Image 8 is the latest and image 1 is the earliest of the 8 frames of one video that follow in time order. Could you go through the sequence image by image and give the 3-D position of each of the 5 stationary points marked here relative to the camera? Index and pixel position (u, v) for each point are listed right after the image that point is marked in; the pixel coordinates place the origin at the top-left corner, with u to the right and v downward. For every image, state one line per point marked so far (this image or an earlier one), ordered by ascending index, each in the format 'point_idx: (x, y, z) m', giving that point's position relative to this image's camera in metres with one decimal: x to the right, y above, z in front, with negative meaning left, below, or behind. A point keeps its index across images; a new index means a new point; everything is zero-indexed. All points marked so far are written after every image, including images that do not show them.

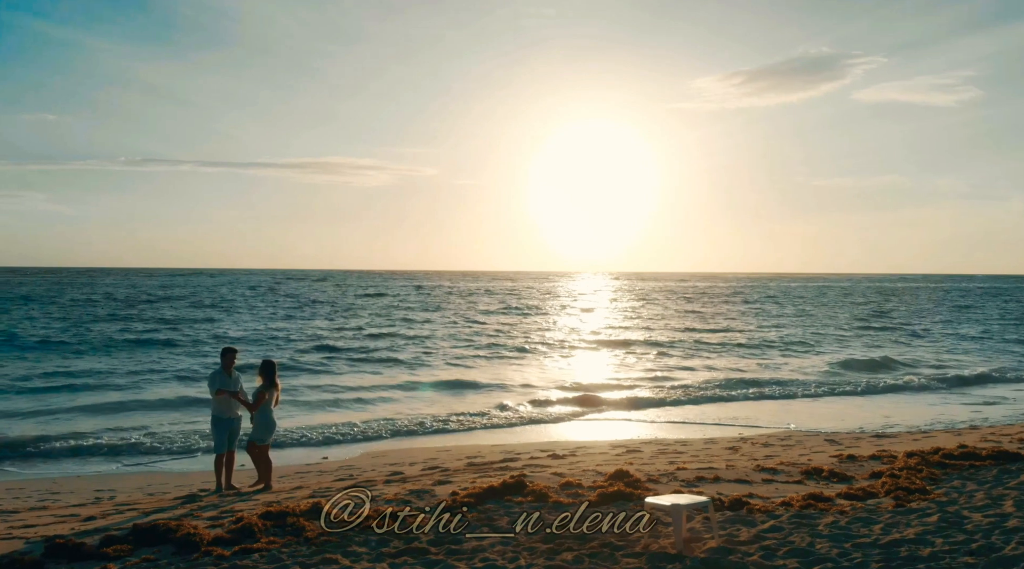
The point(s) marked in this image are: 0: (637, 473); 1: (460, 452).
0: (+1.2, -1.9, +7.4) m
1: (-0.8, -2.5, +11.0) m
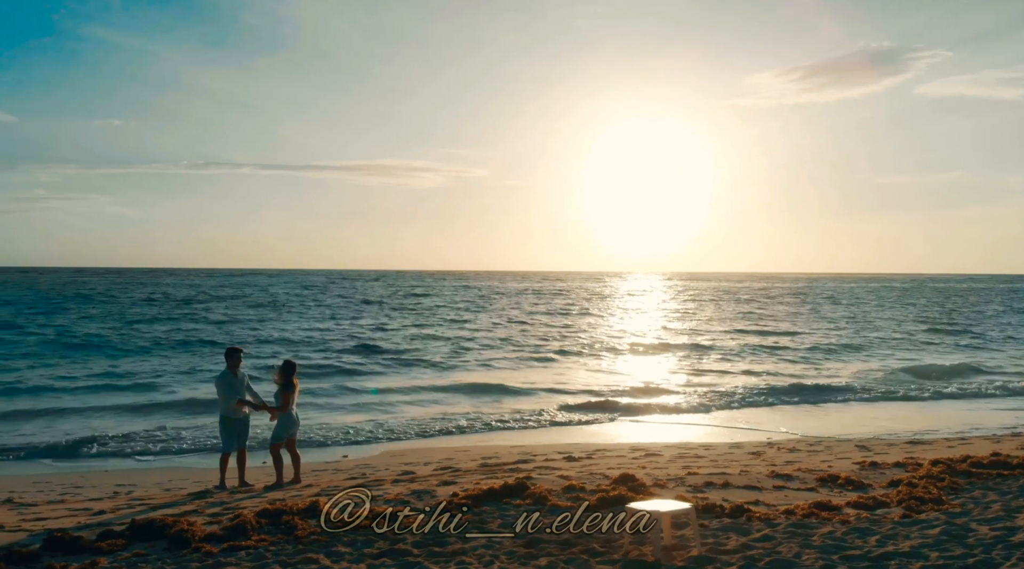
0: (+1.3, -1.9, +7.2) m
1: (-0.5, -2.5, +11.0) m
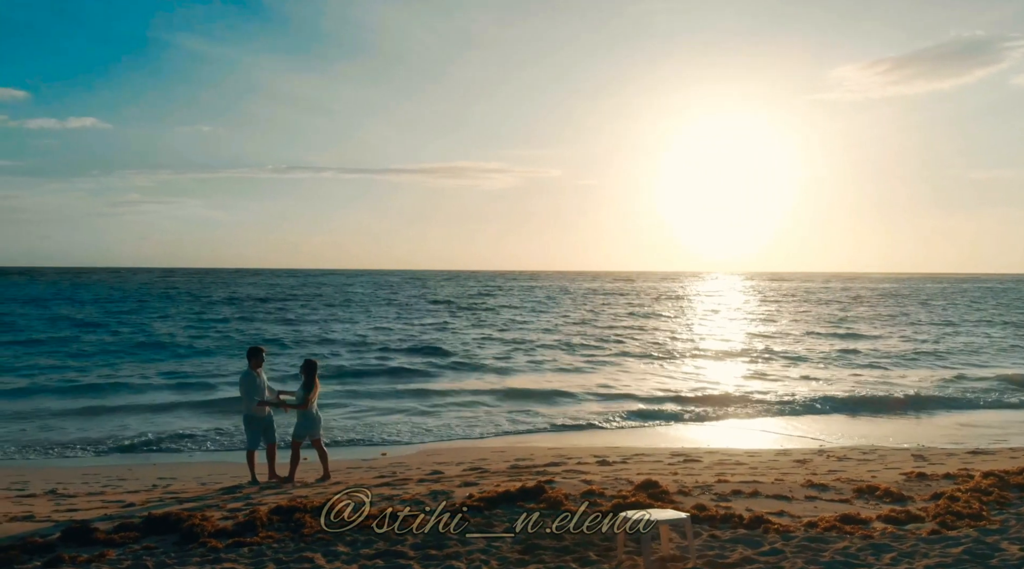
0: (+1.5, -1.9, +7.0) m
1: (0.0, -2.6, +10.9) m
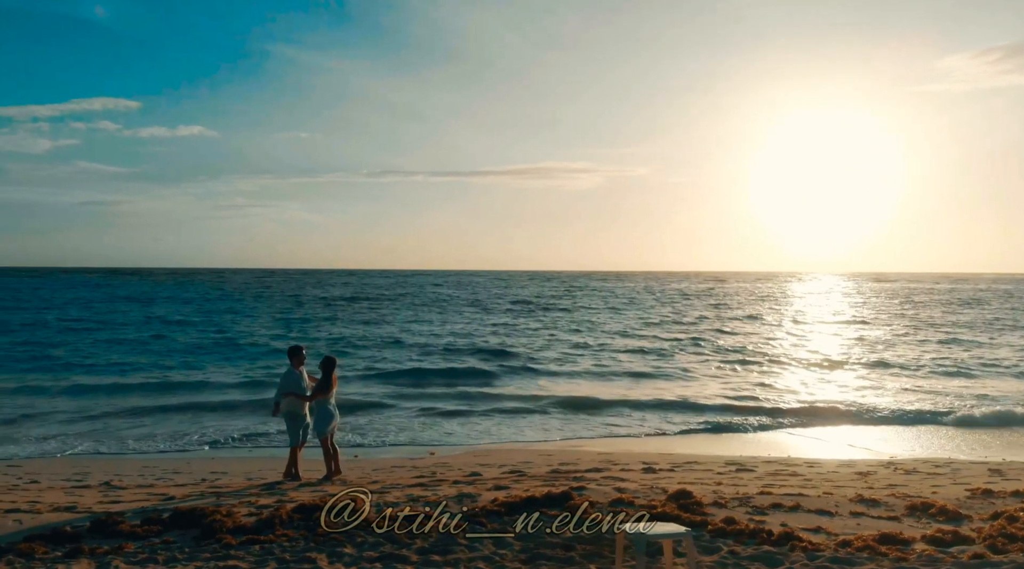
0: (+1.8, -1.9, +6.8) m
1: (+0.7, -2.6, +10.8) m
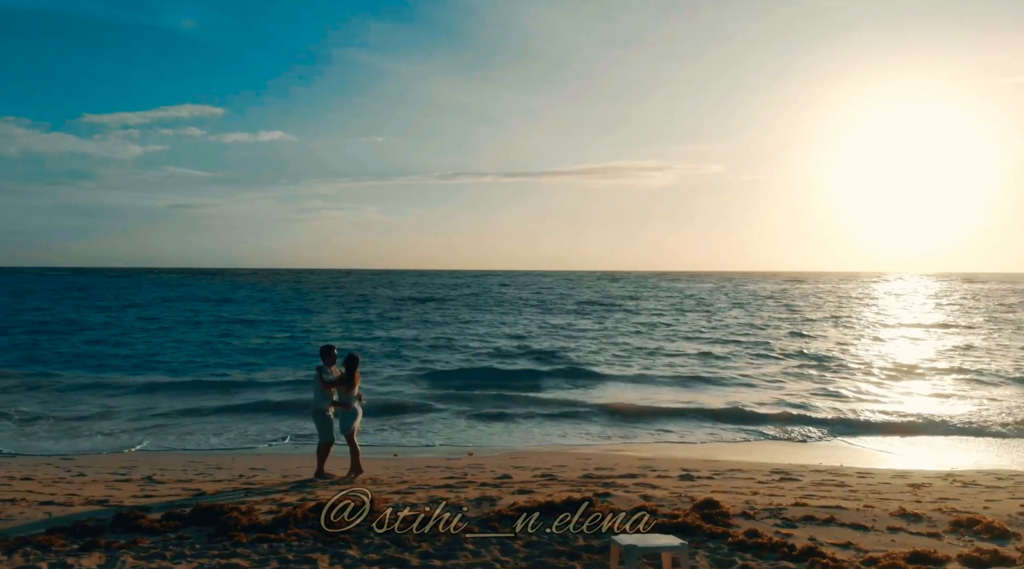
0: (+2.0, -2.0, +6.5) m
1: (+1.3, -2.6, +10.6) m
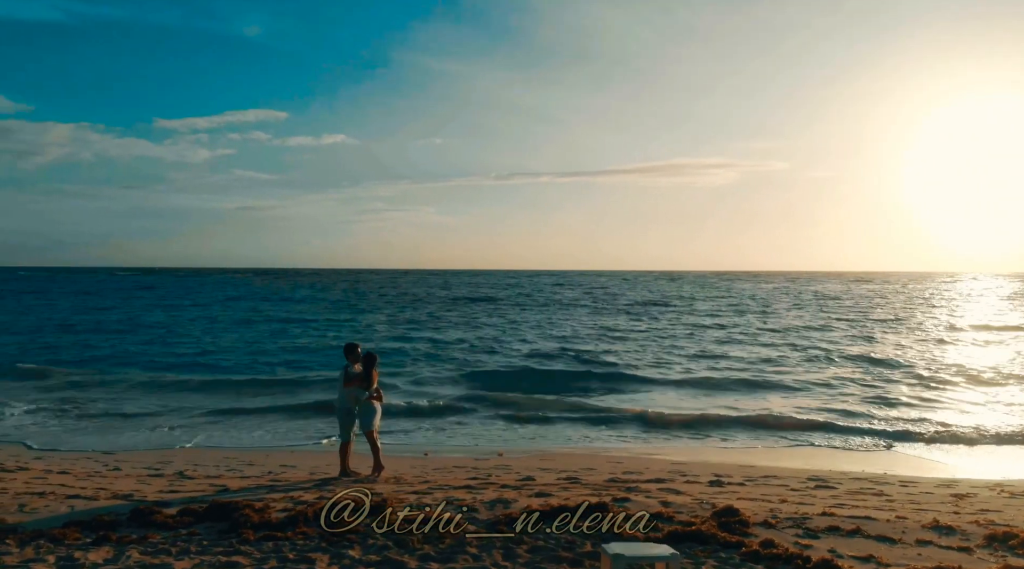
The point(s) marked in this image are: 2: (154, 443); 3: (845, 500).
0: (+2.1, -2.0, +6.3) m
1: (+1.7, -2.6, +10.5) m
2: (-6.0, -2.7, +12.3) m
3: (+3.6, -2.3, +7.8) m
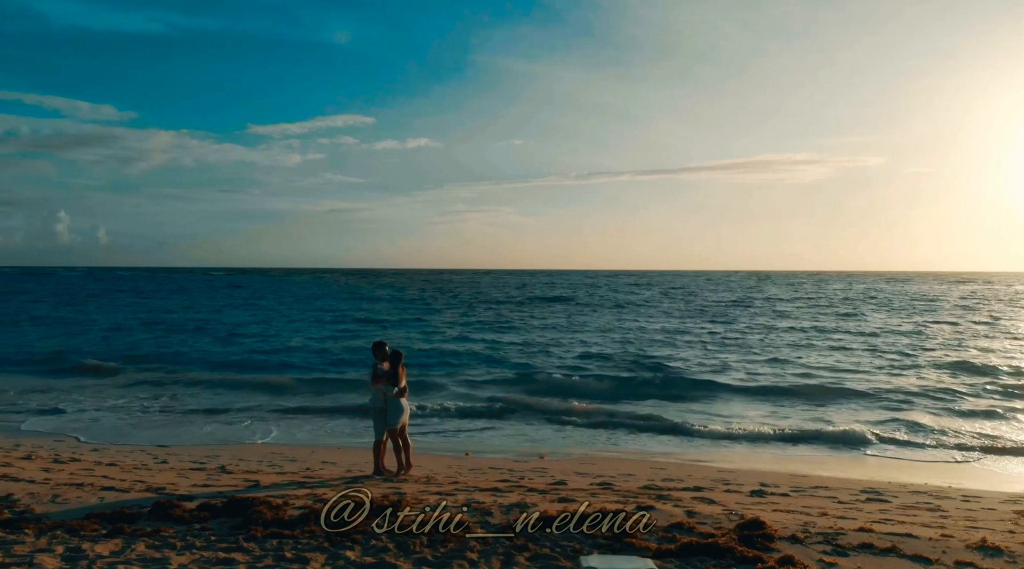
0: (+2.3, -2.0, +6.0) m
1: (+2.2, -2.6, +10.2) m
2: (-5.3, -2.7, +12.8) m
3: (+3.9, -2.3, +7.4) m
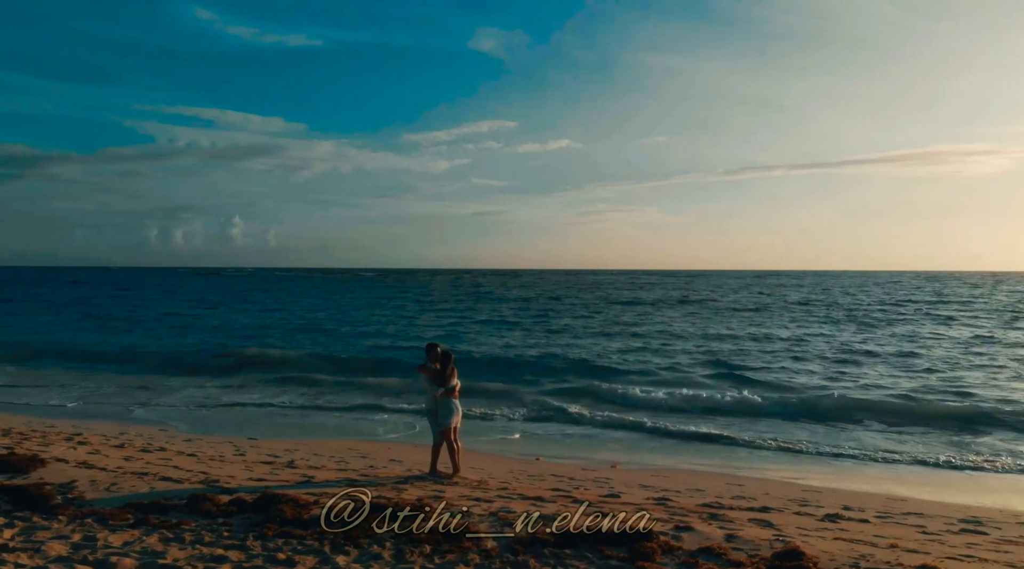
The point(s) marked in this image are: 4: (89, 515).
0: (+2.4, -2.0, +5.5) m
1: (+3.1, -2.7, +9.6) m
2: (-3.8, -2.7, +13.4) m
3: (+4.2, -2.4, +6.5) m
4: (-2.9, -1.6, +5.1) m
